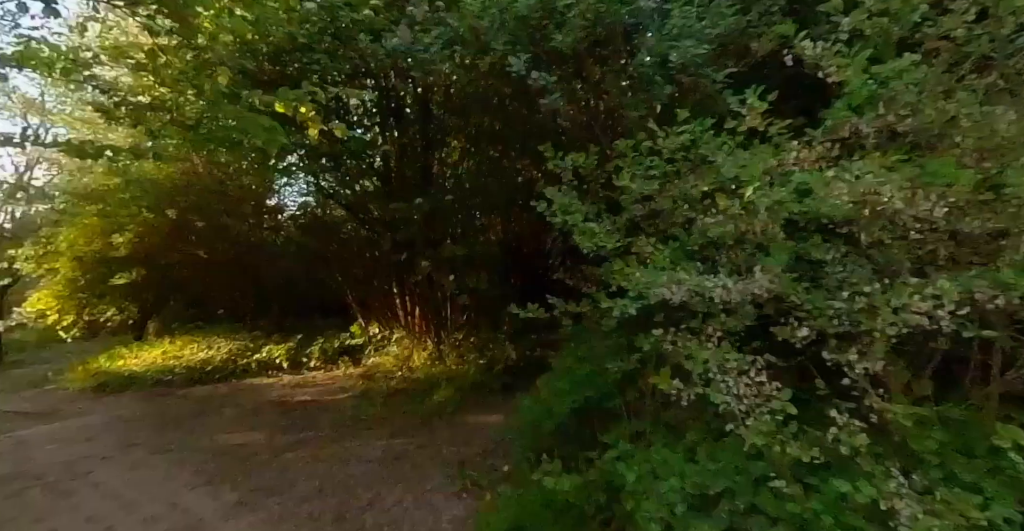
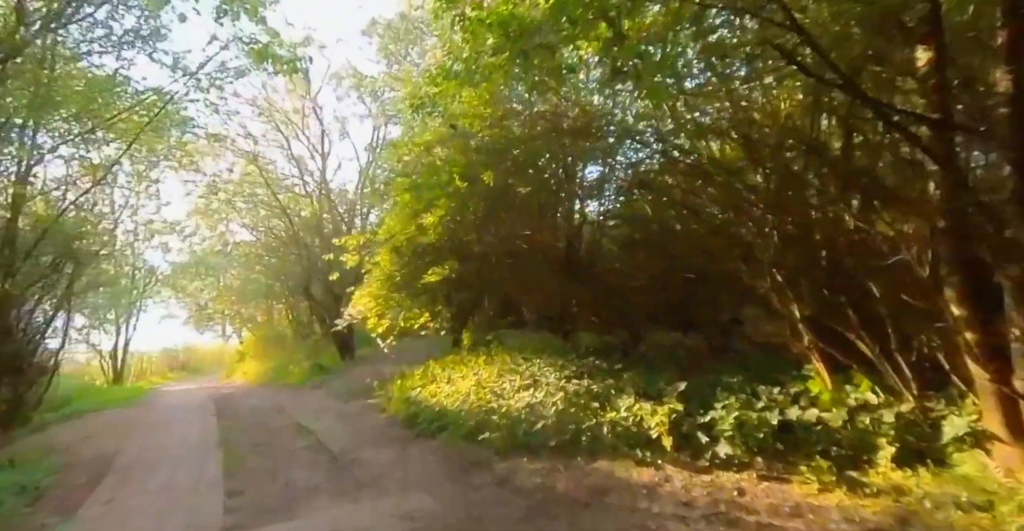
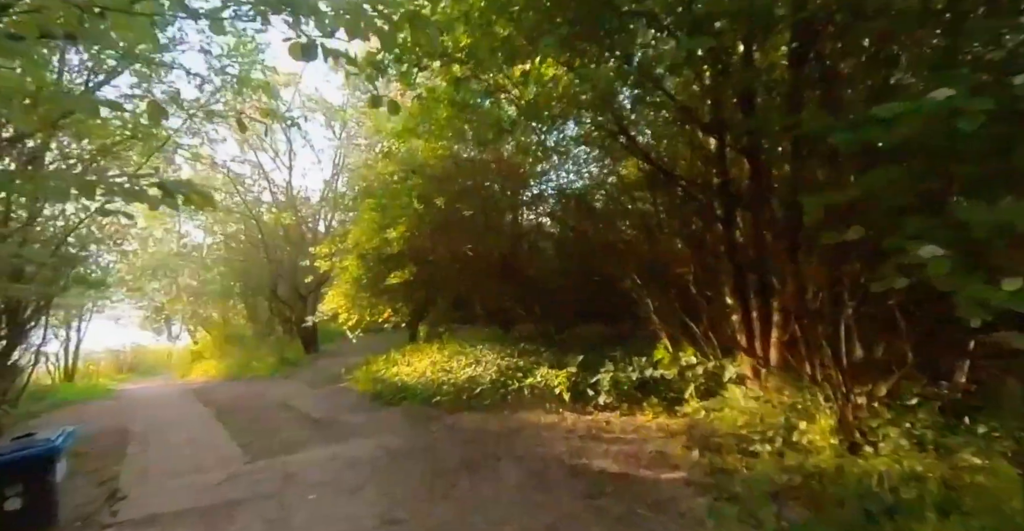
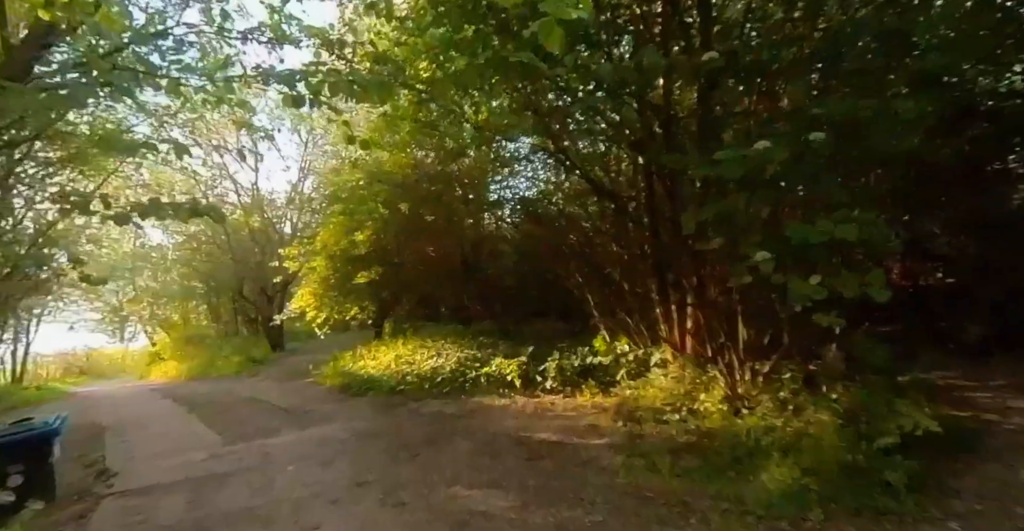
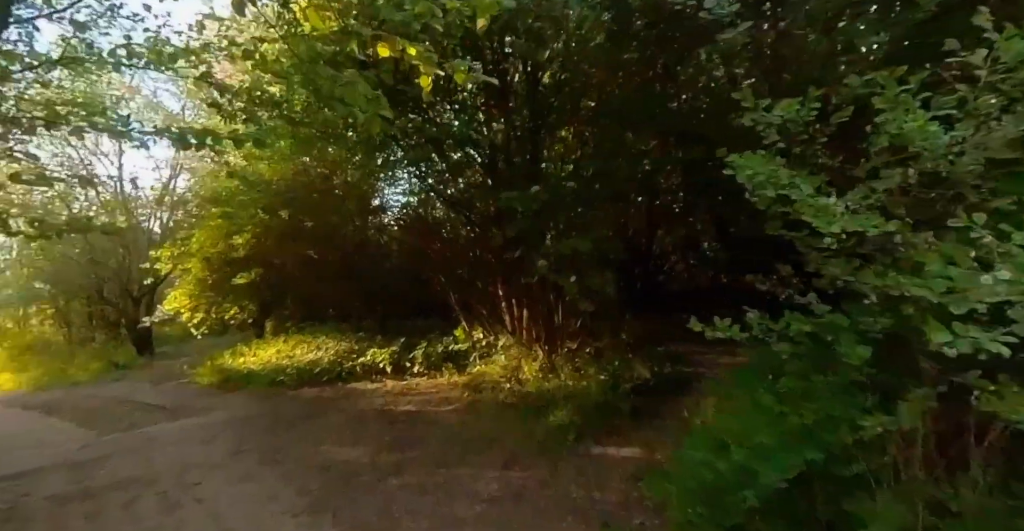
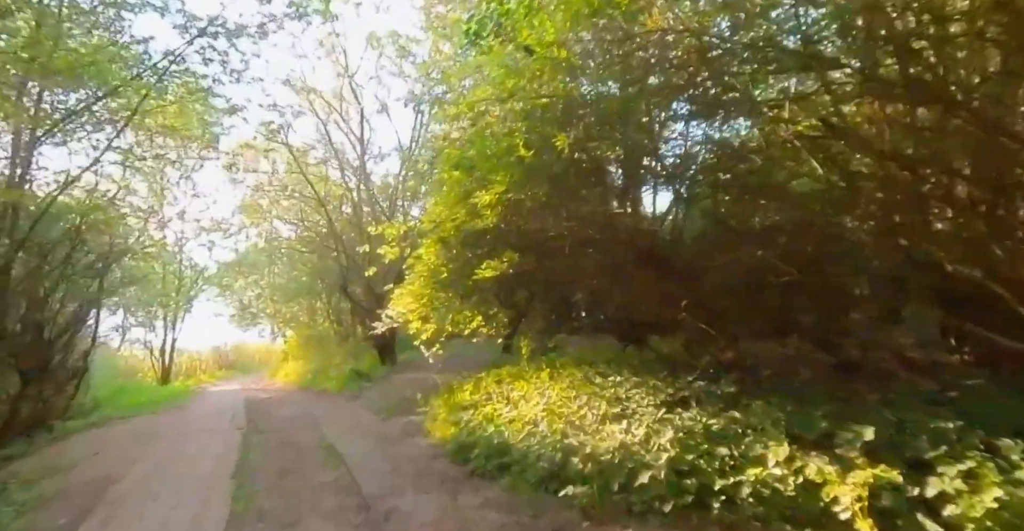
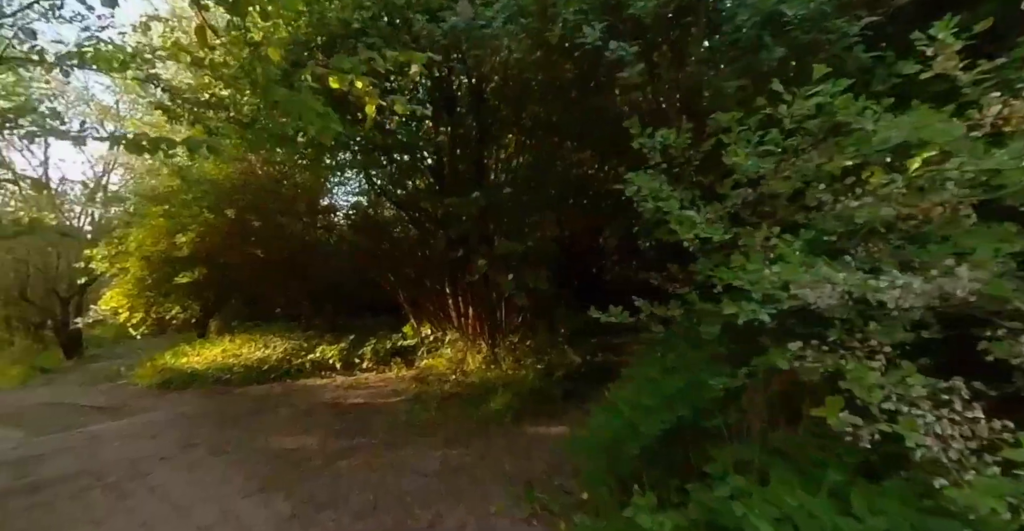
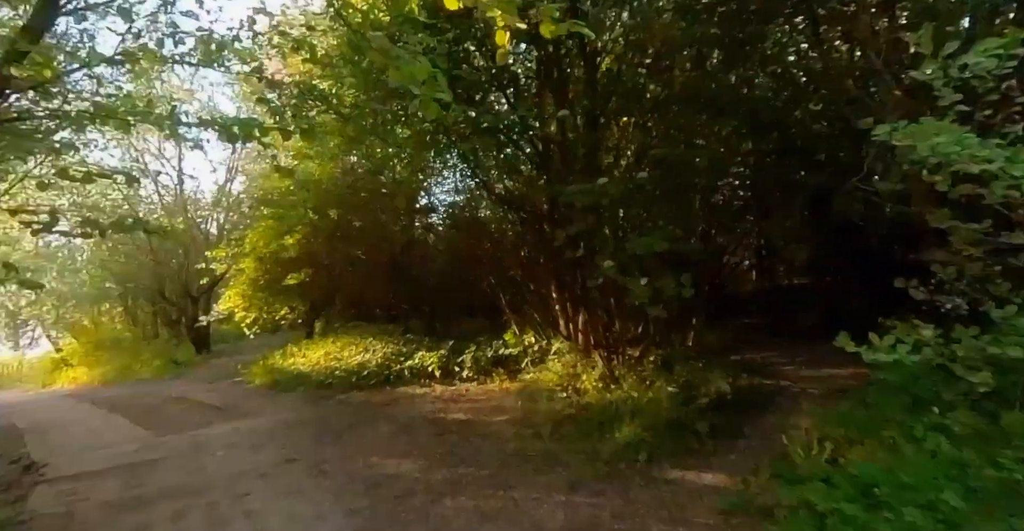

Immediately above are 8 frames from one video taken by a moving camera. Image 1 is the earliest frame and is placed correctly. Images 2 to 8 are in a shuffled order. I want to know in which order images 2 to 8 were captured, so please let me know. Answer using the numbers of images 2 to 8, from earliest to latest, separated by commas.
7, 5, 8, 4, 3, 2, 6
